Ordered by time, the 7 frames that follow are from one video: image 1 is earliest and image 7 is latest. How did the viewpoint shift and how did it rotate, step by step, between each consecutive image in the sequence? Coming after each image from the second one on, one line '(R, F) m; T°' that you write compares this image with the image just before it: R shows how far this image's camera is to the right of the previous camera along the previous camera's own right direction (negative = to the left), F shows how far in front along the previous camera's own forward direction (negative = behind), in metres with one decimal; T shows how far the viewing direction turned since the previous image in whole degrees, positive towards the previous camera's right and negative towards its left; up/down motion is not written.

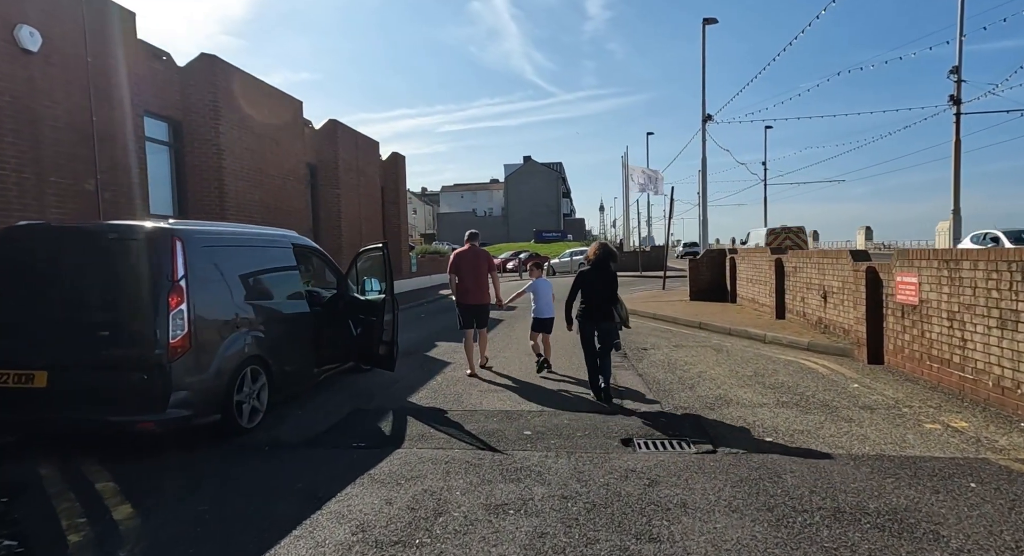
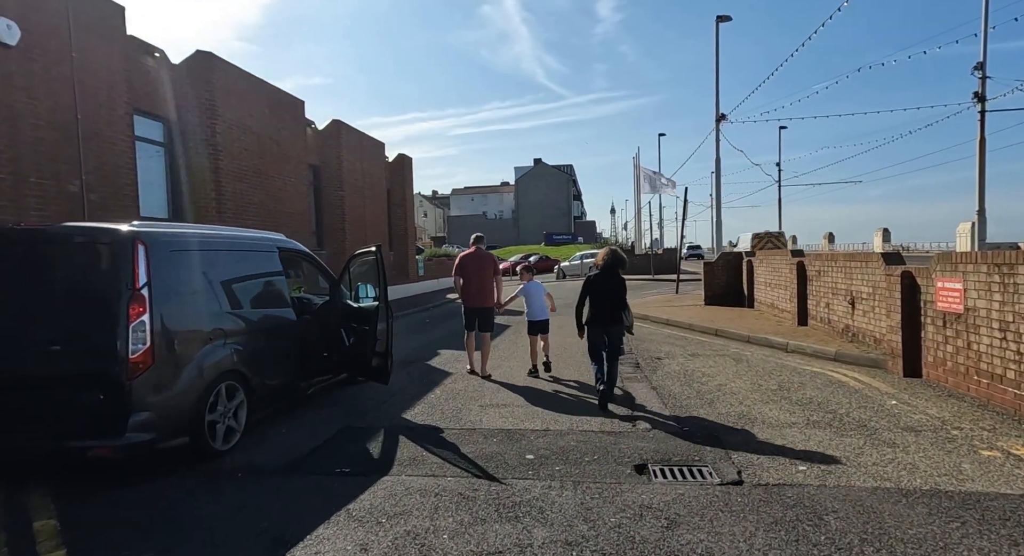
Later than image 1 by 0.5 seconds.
(+0.1, +0.5) m; -1°
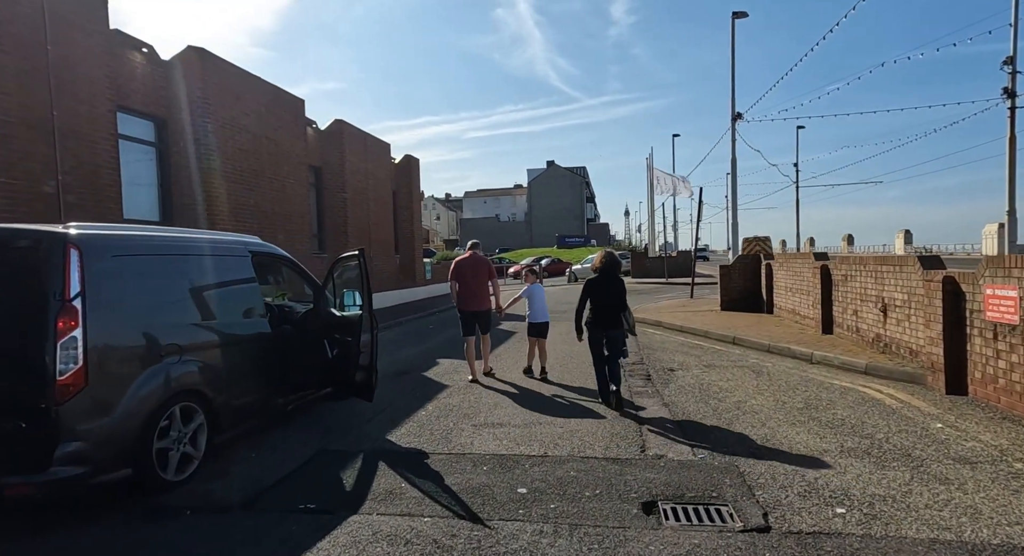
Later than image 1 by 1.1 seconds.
(+0.2, +0.6) m; -1°
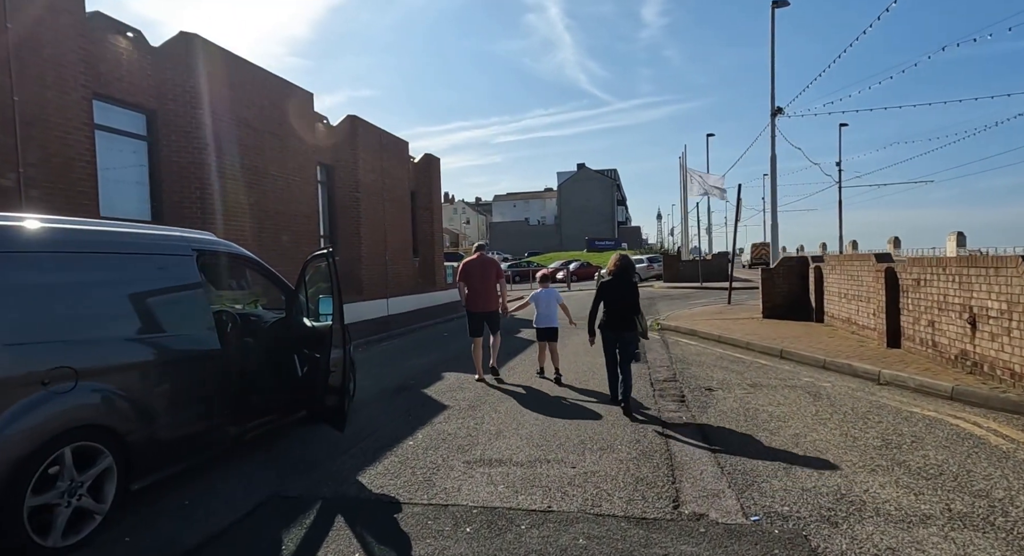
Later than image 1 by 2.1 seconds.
(+0.2, +1.0) m; -3°
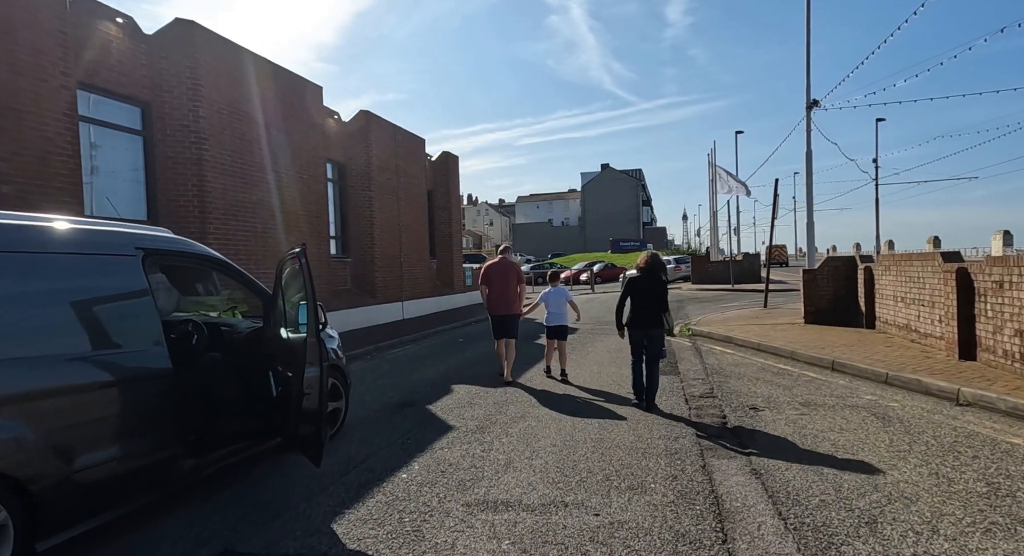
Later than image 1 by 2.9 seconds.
(+0.1, +0.8) m; -3°
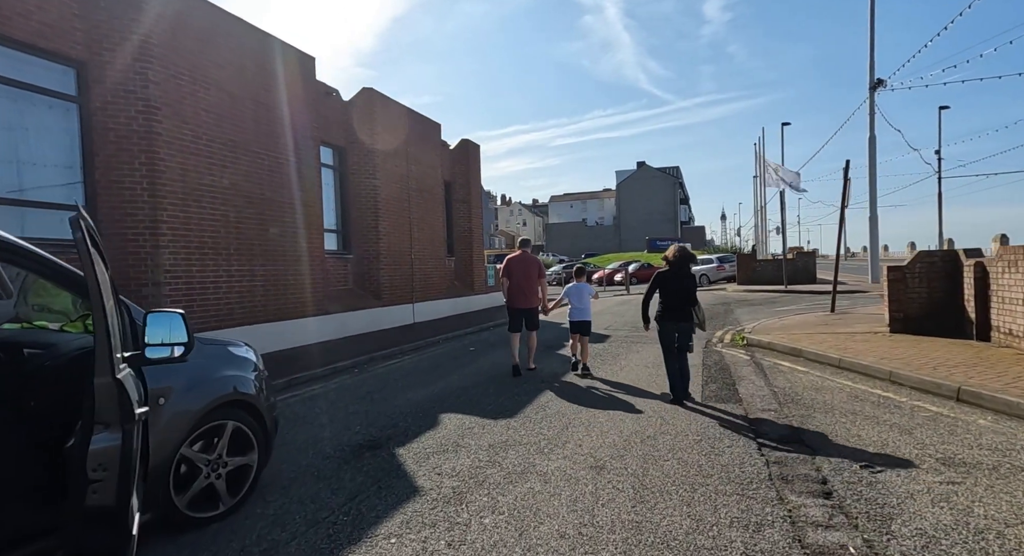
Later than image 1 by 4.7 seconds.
(+0.3, +1.8) m; -4°
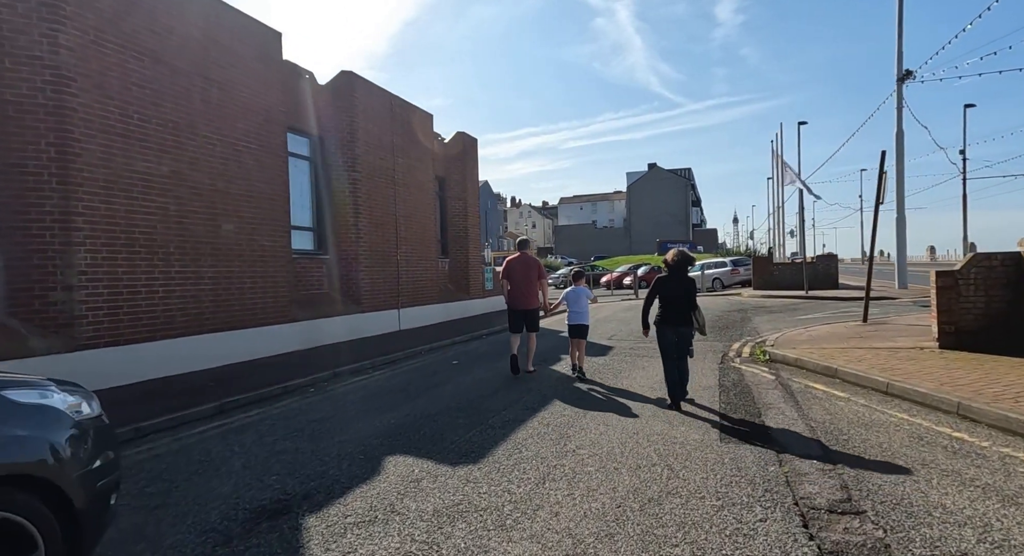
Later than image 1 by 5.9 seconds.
(+0.4, +1.3) m; -1°
